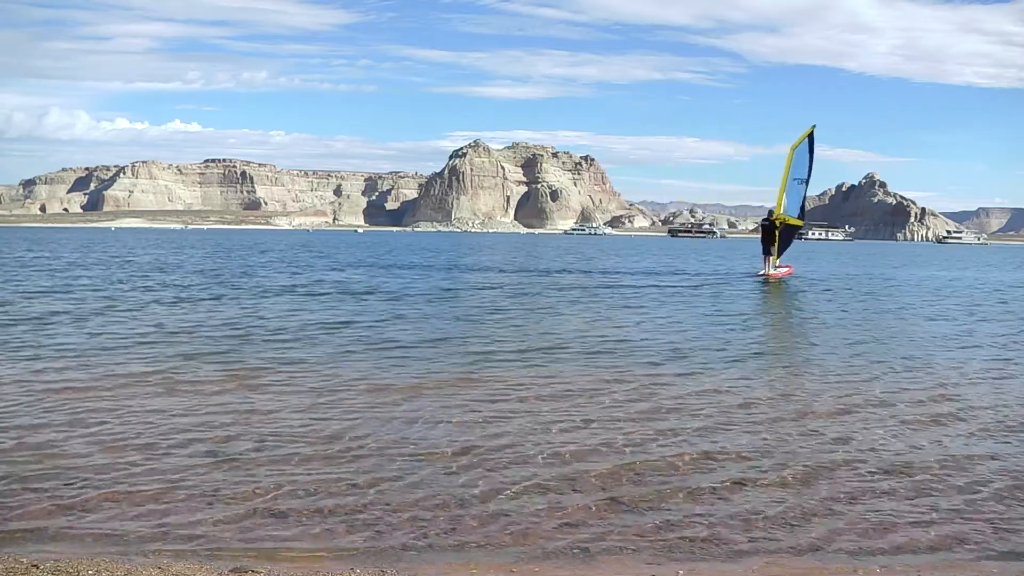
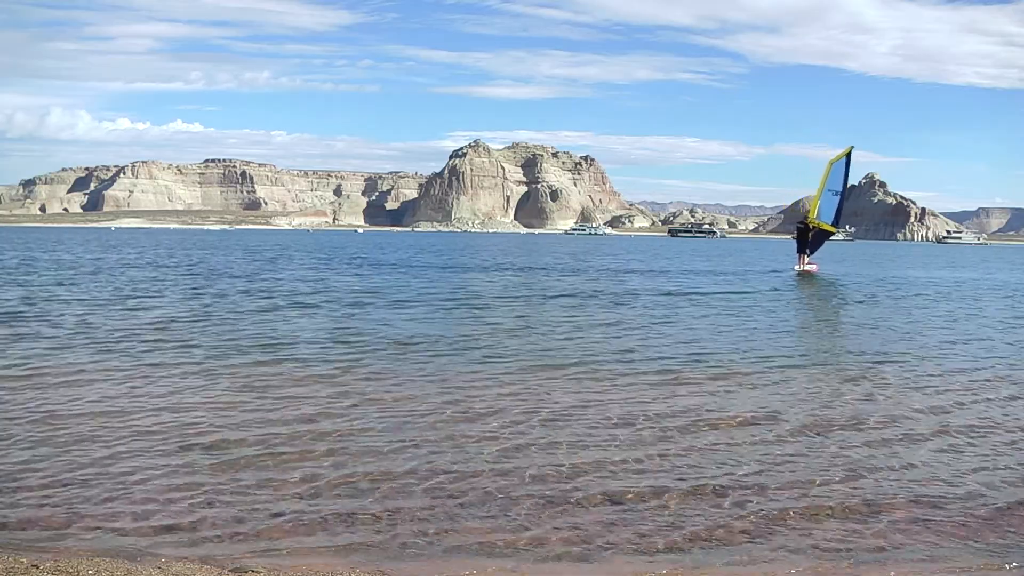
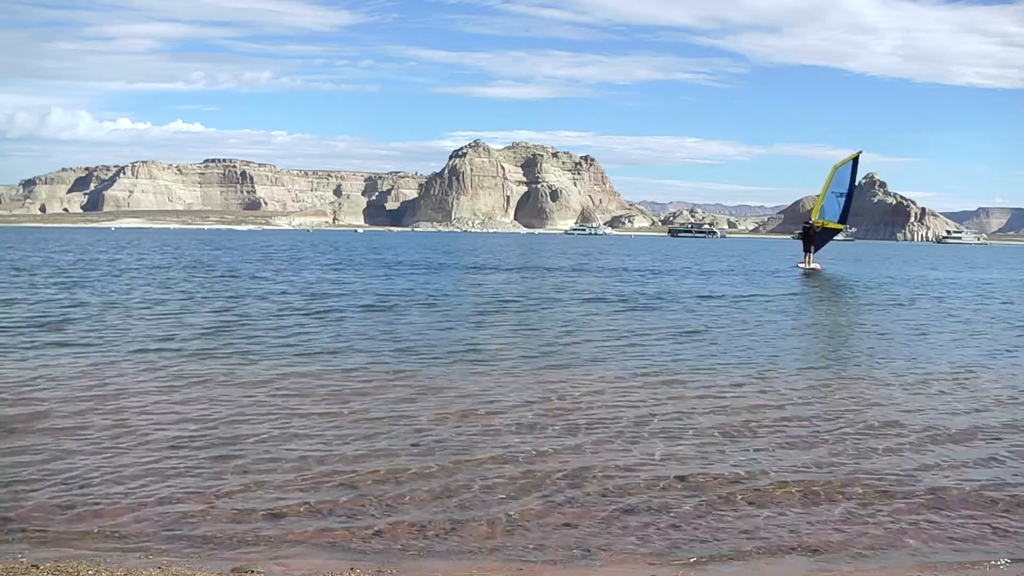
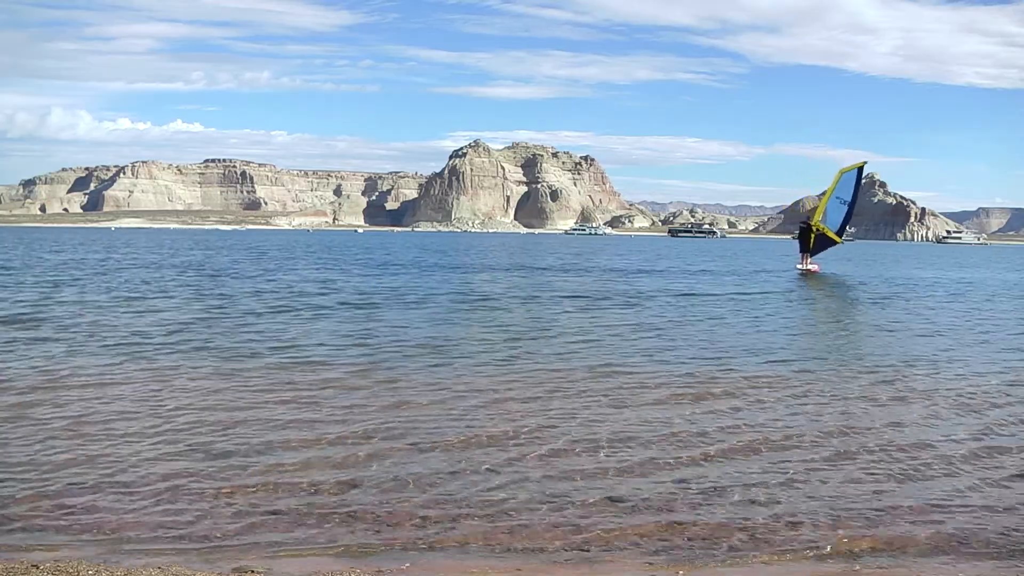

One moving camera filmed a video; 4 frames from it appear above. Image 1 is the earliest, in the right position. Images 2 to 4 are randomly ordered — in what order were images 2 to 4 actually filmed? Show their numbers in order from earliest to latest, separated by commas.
2, 4, 3
